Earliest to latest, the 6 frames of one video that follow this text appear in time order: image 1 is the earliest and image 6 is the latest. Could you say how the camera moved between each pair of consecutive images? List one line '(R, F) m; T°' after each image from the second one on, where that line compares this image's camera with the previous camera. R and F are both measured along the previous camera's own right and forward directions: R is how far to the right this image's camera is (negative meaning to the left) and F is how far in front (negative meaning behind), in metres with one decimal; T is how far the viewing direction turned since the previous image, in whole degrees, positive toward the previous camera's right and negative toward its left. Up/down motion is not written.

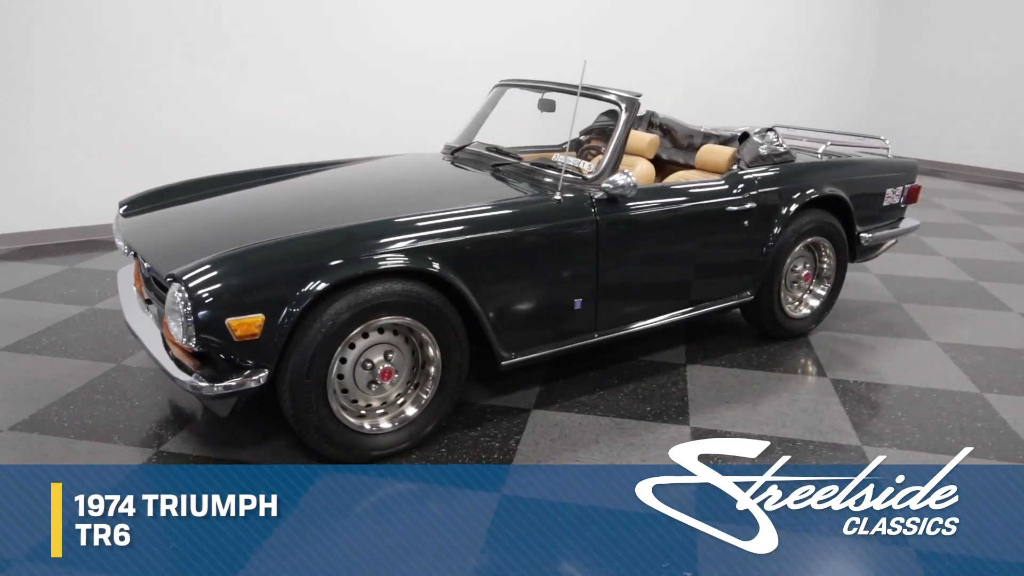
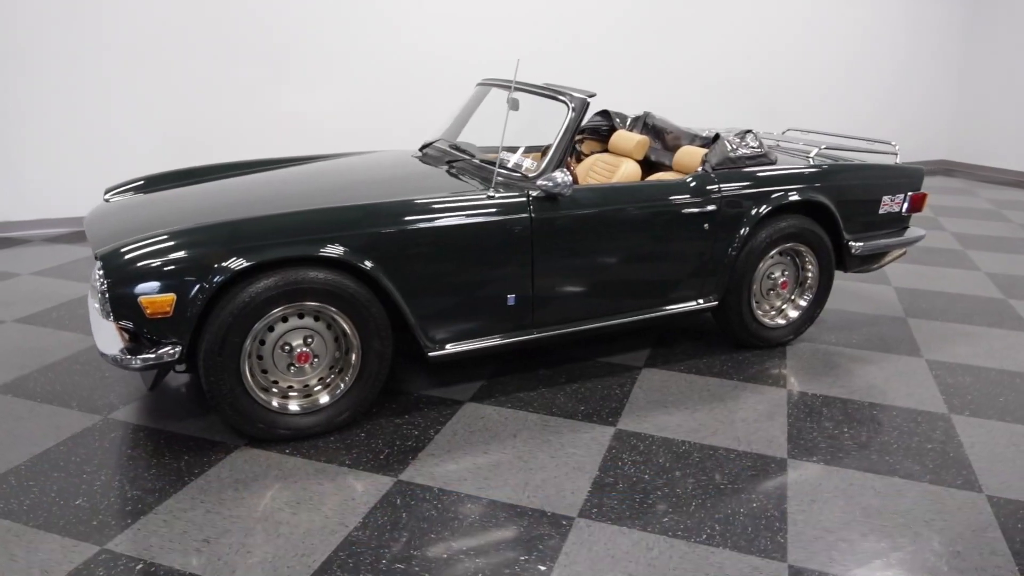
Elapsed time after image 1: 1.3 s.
(+0.6, 0.0) m; -7°
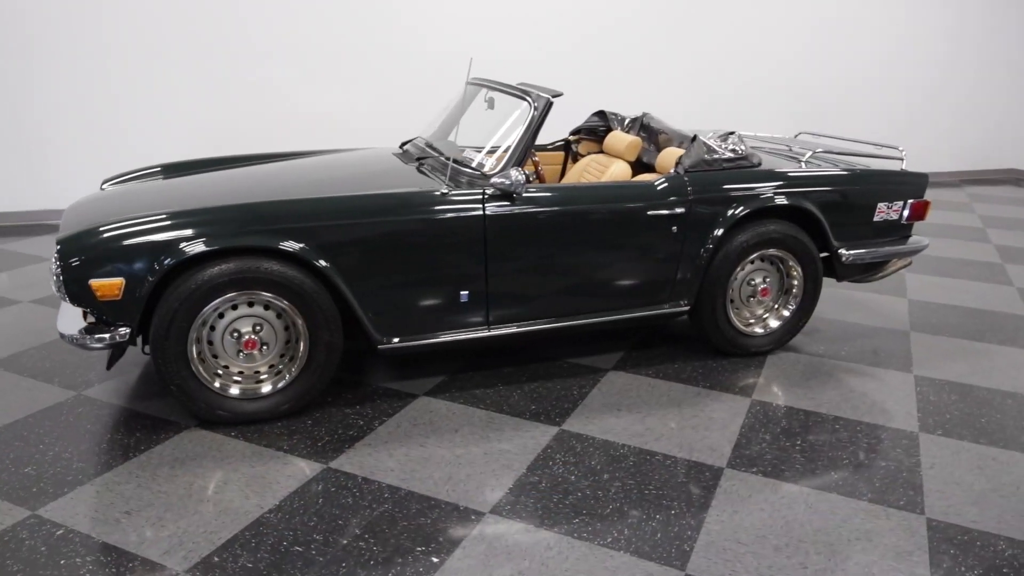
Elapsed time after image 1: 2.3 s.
(+0.4, 0.0) m; -5°
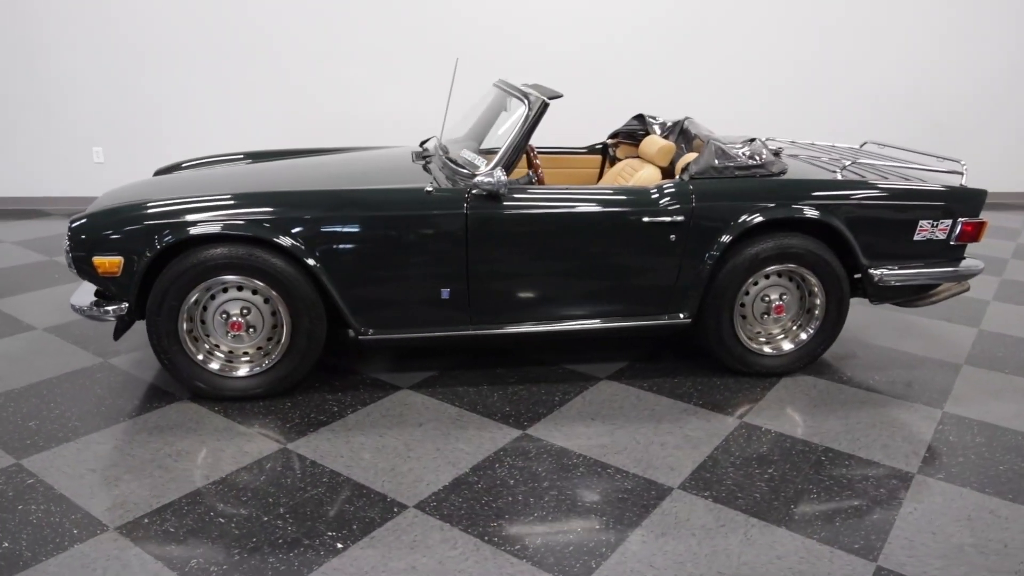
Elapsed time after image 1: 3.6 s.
(+0.5, +0.1) m; -10°
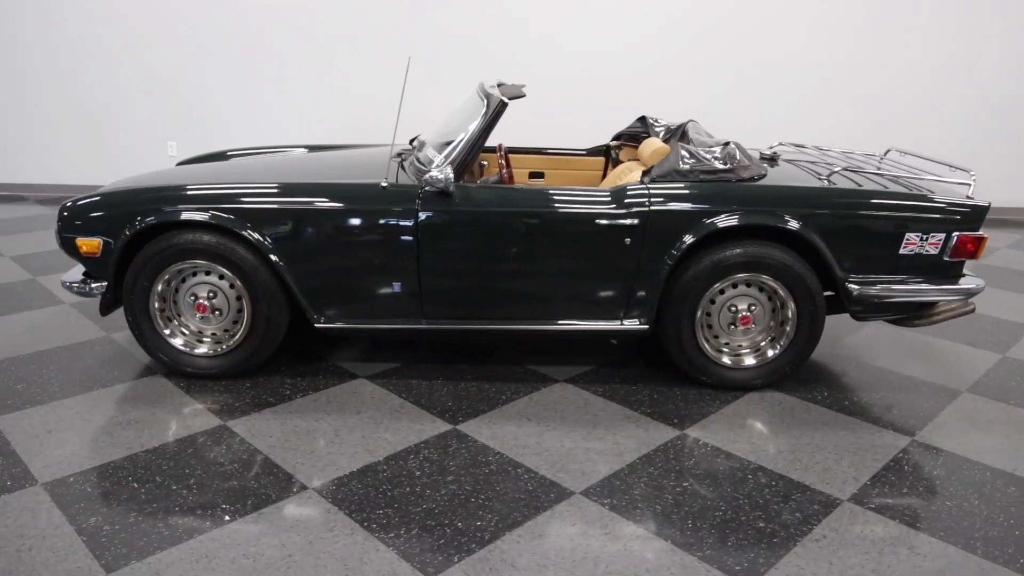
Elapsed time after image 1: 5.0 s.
(+0.6, 0.0) m; -8°
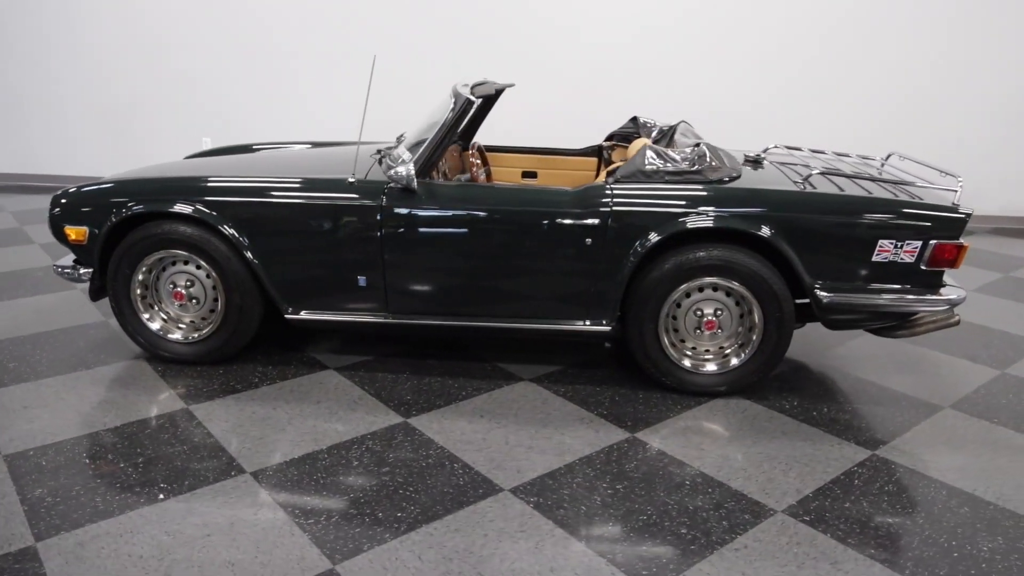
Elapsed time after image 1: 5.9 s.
(+0.4, 0.0) m; -4°
